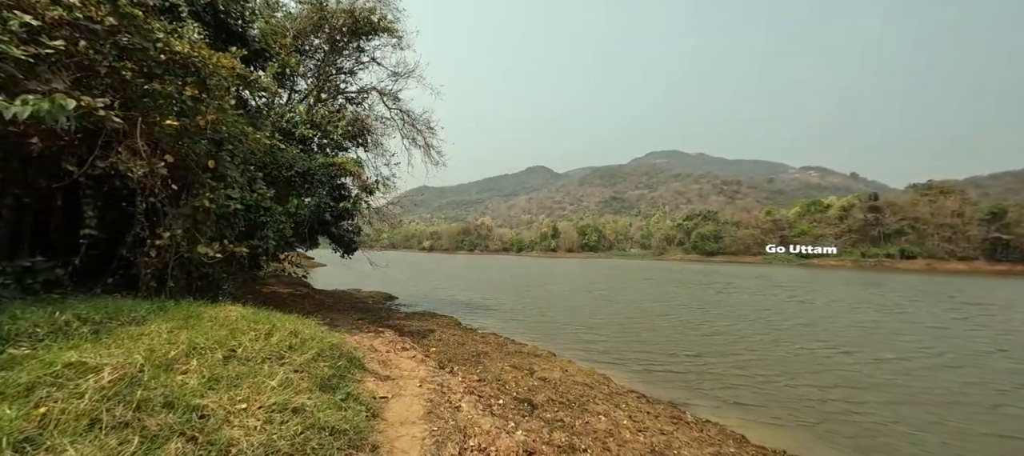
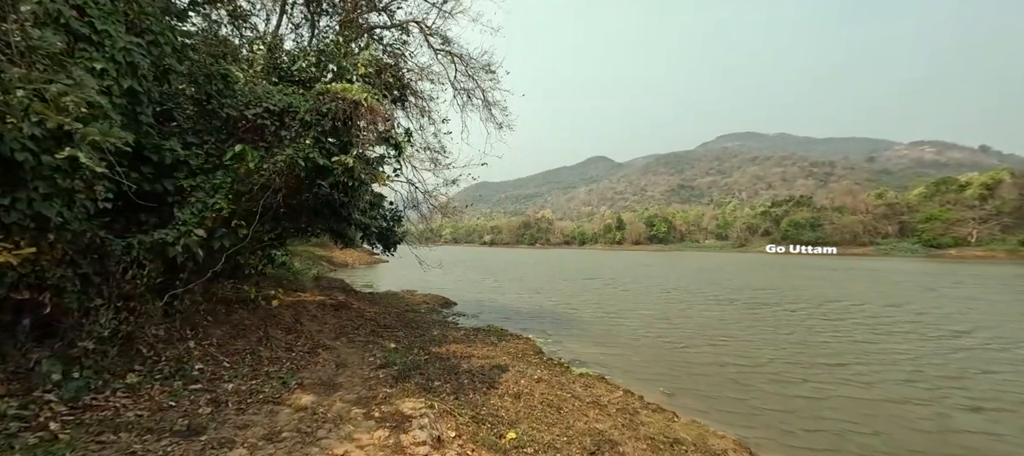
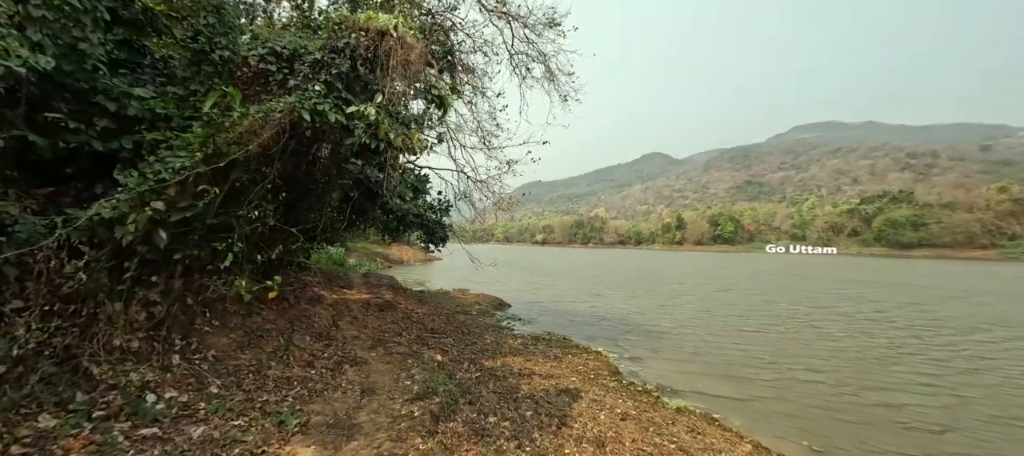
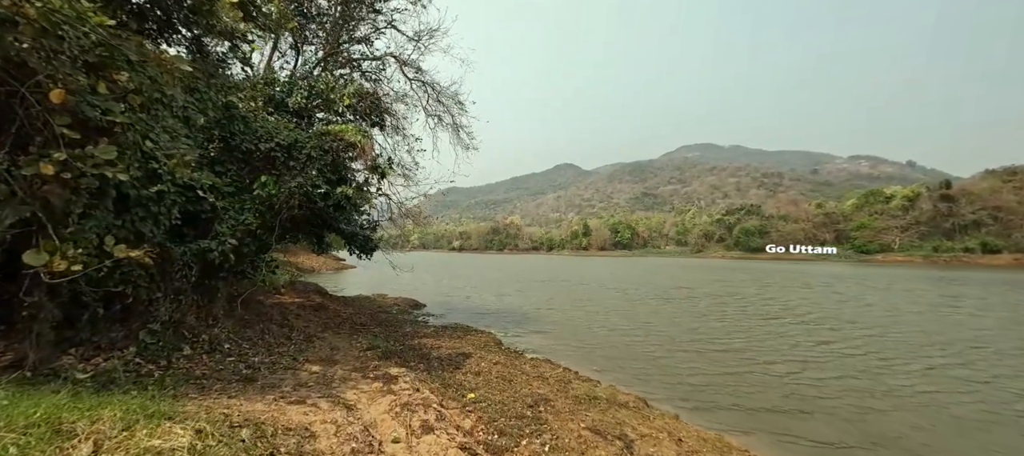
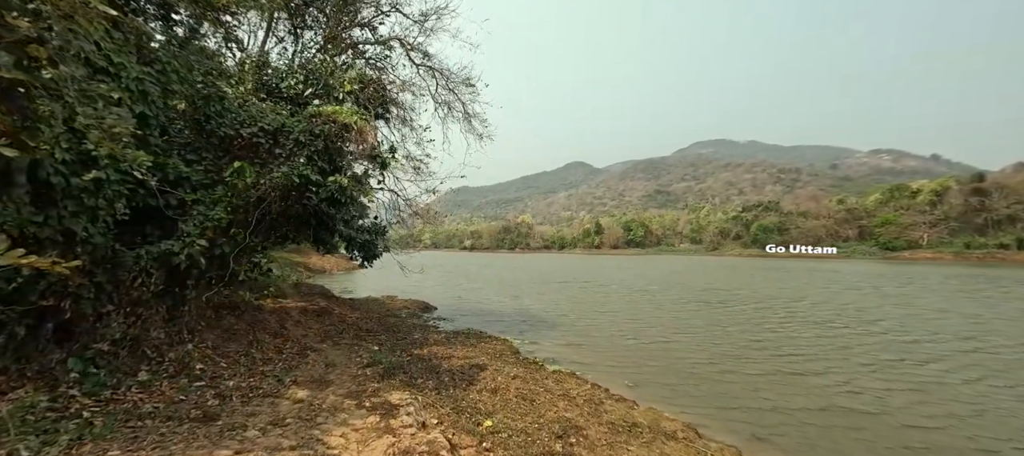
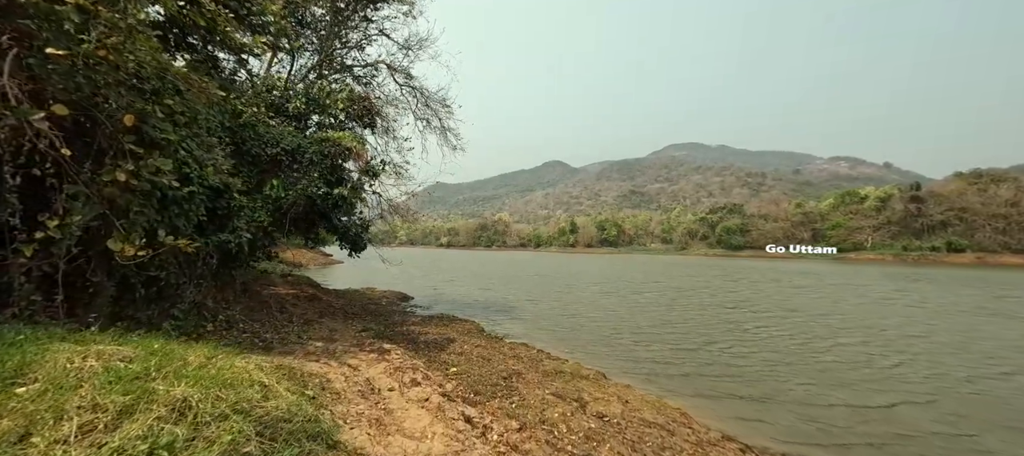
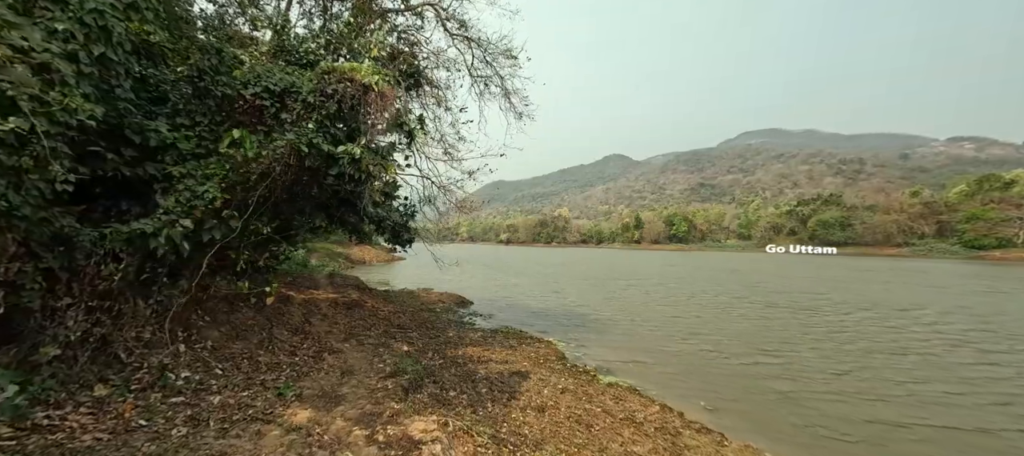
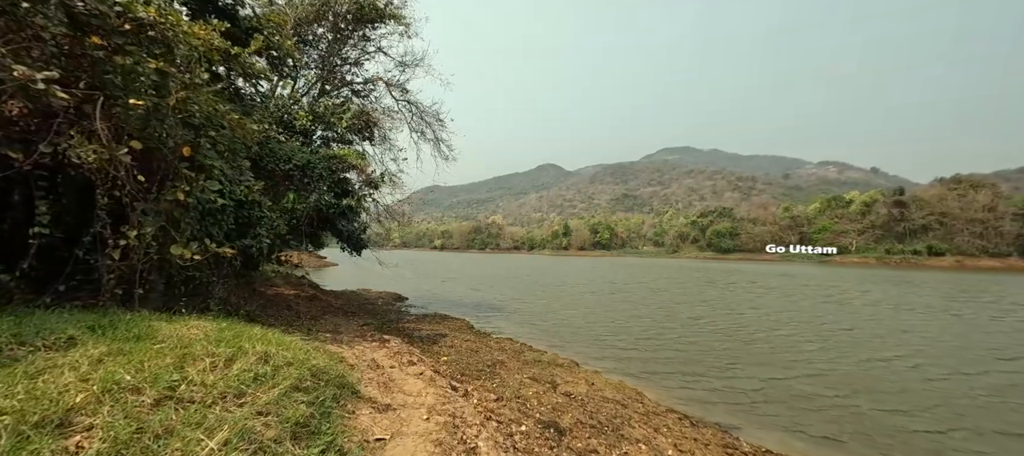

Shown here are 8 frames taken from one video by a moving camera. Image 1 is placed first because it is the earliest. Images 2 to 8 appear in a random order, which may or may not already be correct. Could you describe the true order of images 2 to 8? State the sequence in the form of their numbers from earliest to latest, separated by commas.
8, 6, 4, 5, 2, 7, 3
